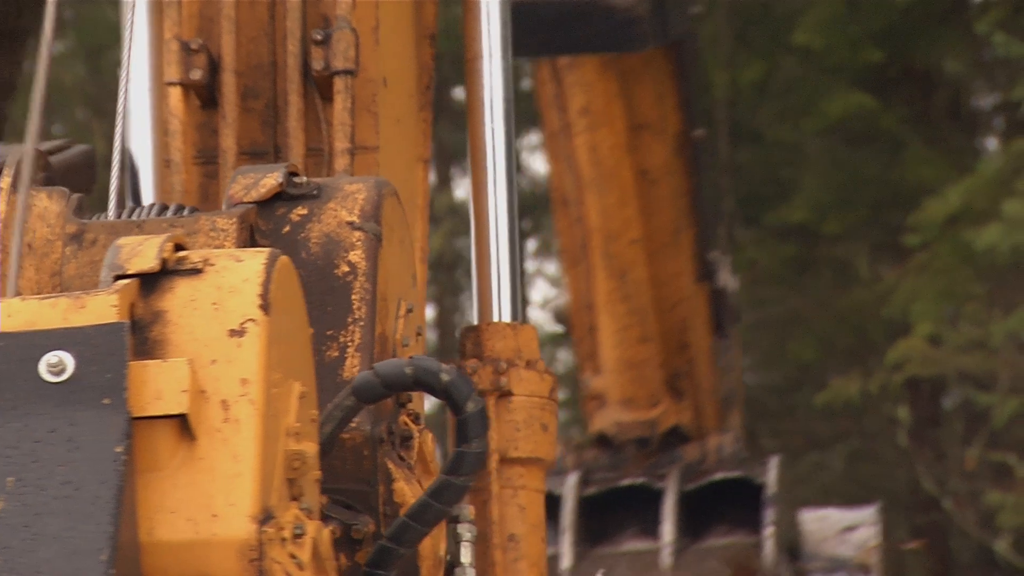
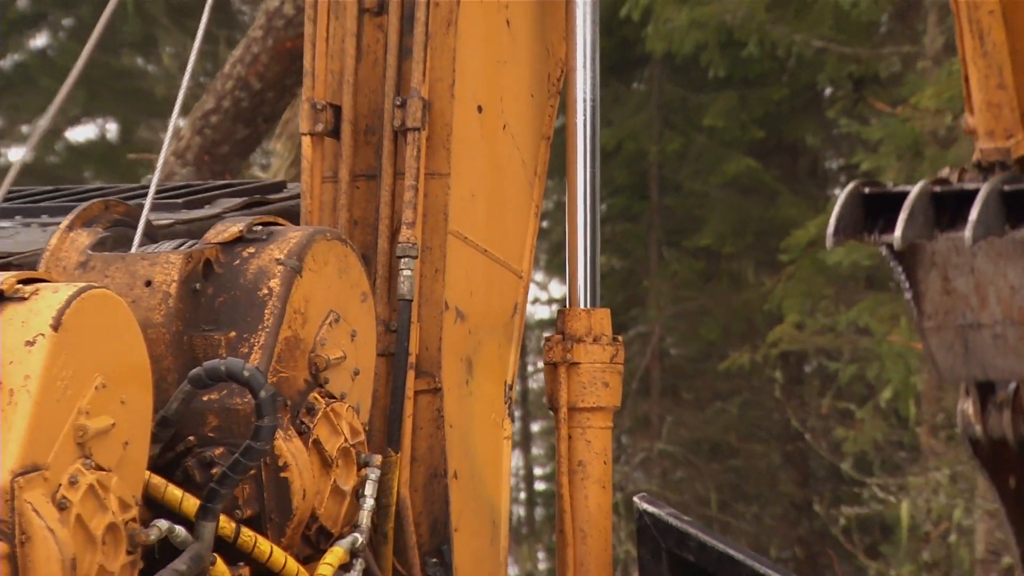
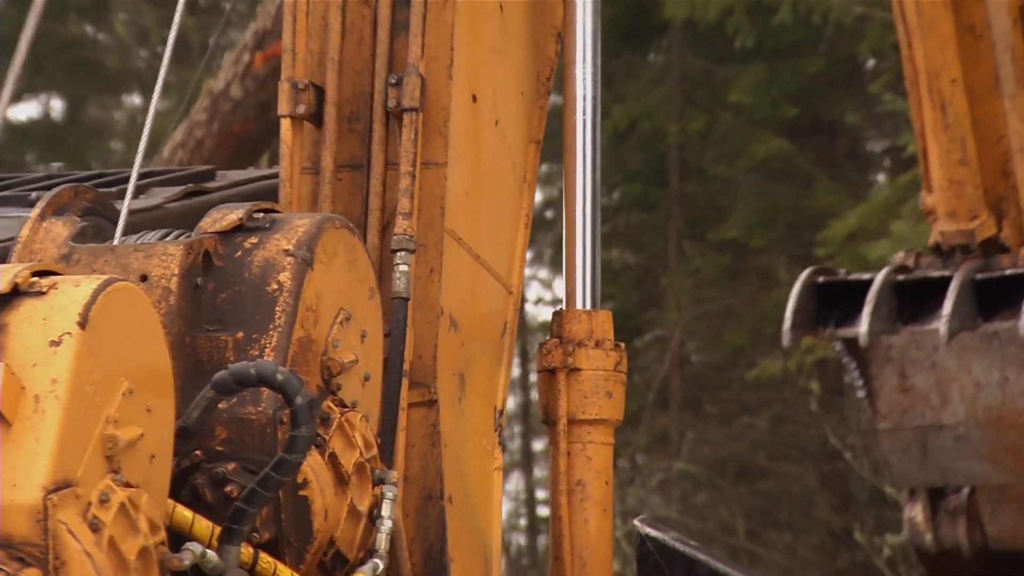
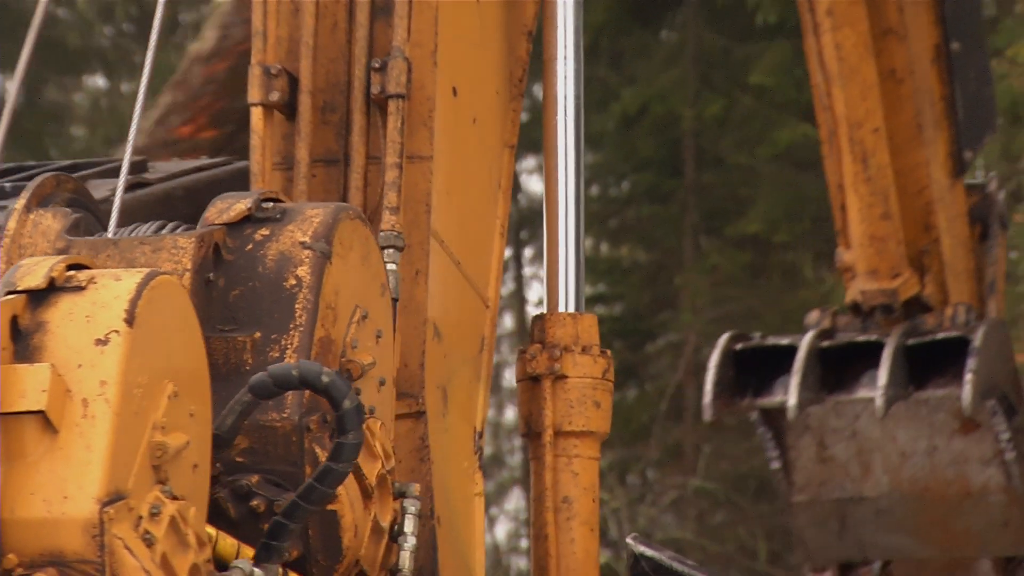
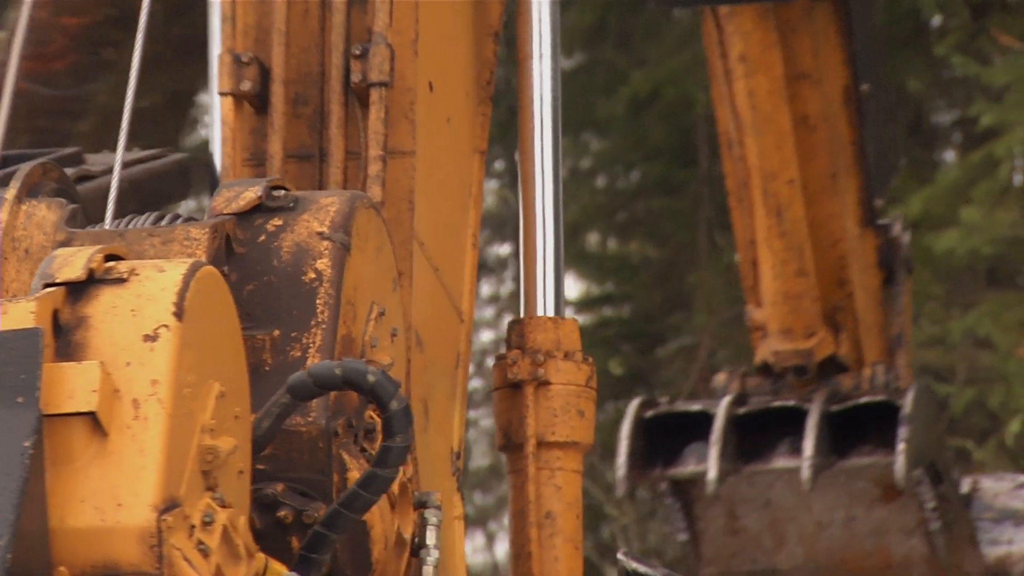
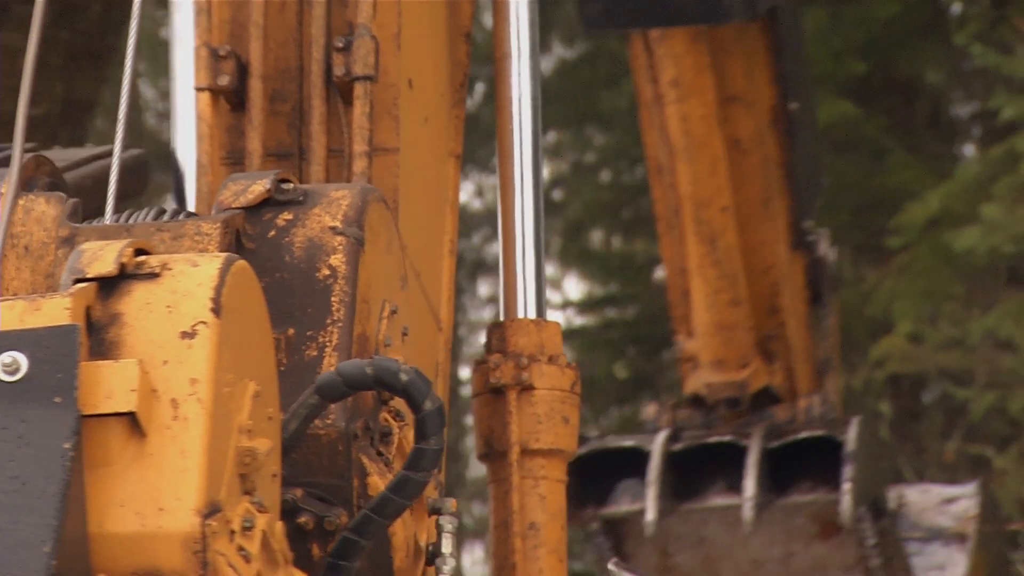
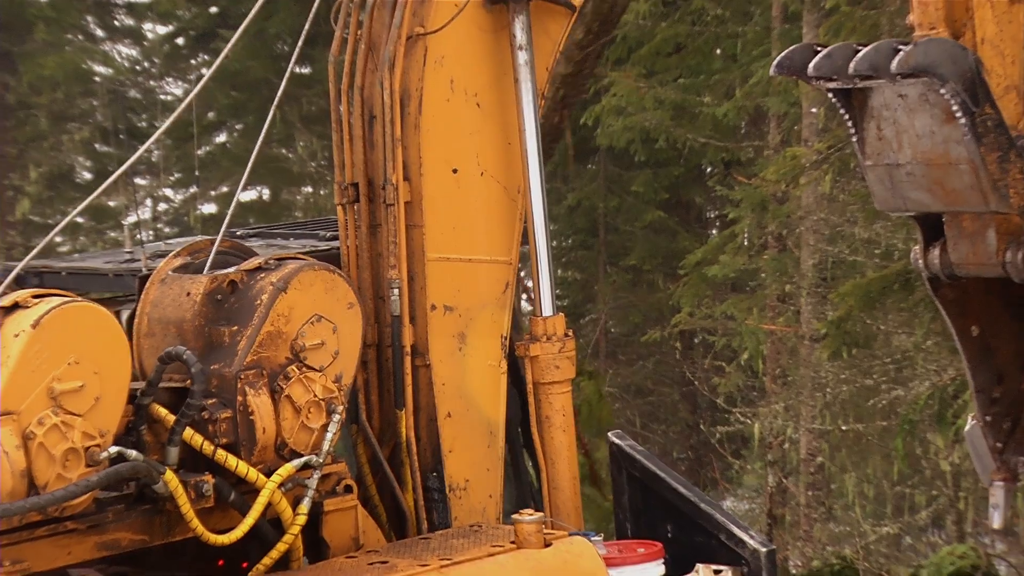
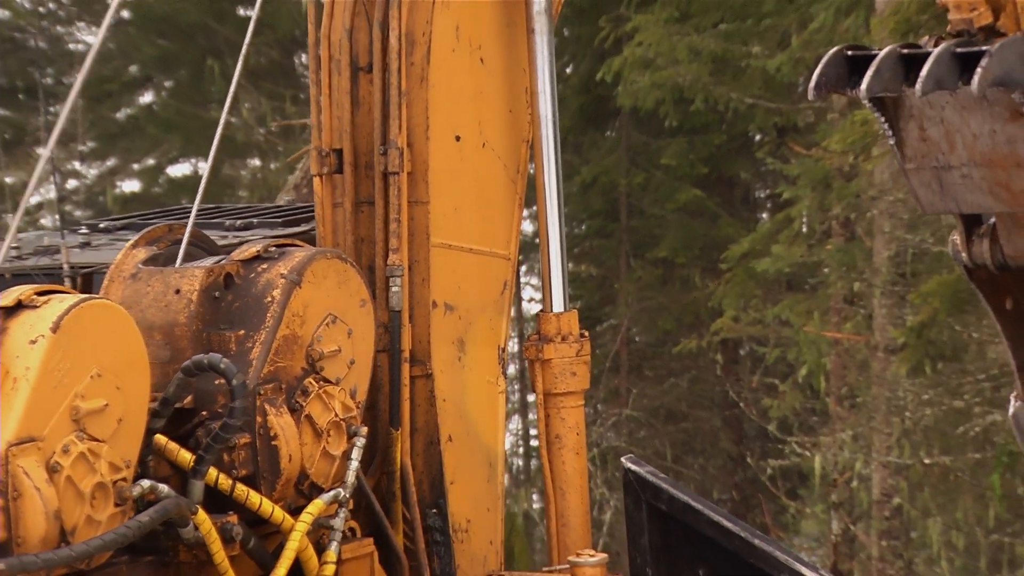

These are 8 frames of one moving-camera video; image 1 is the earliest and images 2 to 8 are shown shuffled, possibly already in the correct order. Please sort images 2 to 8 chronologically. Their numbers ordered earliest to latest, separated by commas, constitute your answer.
6, 5, 4, 3, 2, 8, 7
